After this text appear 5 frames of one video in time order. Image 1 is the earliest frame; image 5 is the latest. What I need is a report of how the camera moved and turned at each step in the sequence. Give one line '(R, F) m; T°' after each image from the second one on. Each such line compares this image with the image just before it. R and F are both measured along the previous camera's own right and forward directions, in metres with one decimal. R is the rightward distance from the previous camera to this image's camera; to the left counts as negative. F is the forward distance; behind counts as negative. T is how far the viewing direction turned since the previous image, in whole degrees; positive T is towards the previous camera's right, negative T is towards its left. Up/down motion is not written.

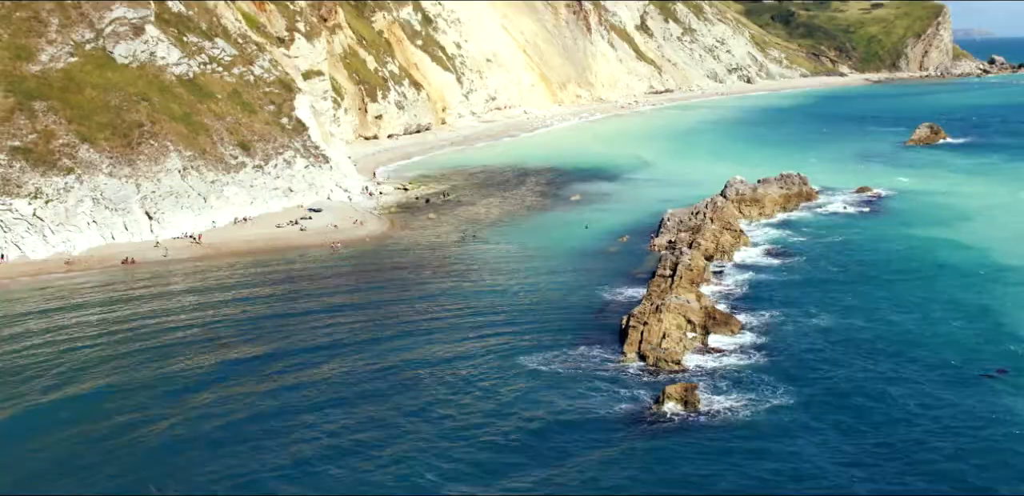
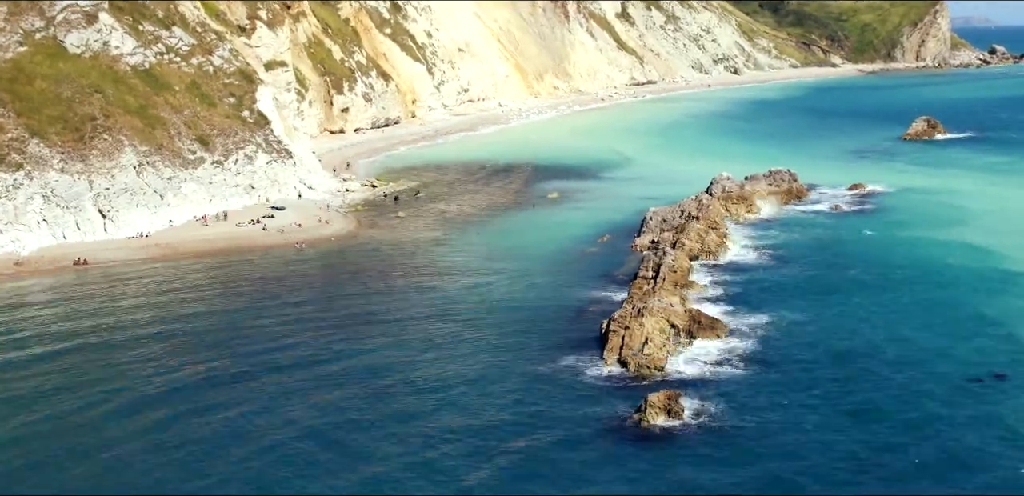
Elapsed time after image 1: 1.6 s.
(0.0, +2.5) m; +2°
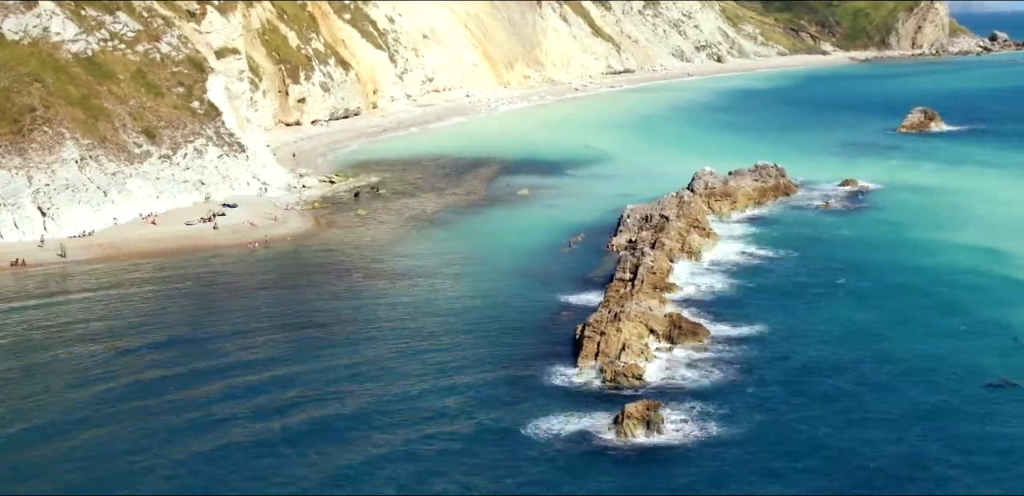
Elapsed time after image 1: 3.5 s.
(0.0, +2.9) m; +2°
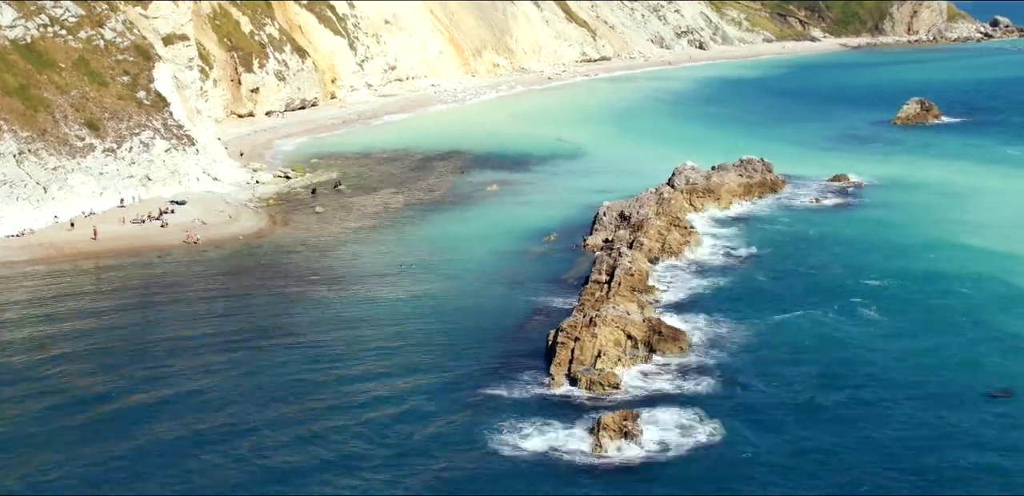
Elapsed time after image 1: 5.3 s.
(+0.1, +2.7) m; +2°
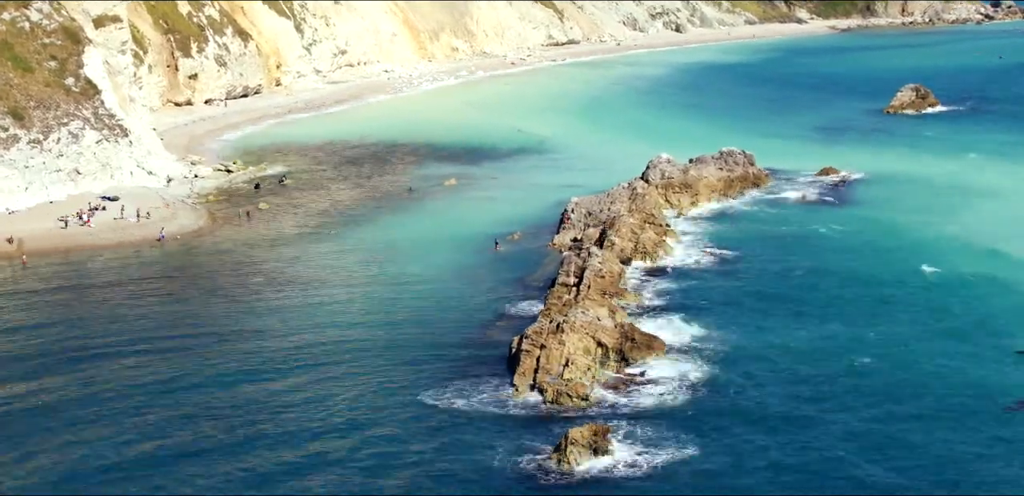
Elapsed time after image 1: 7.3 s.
(+0.2, +3.1) m; +2°
